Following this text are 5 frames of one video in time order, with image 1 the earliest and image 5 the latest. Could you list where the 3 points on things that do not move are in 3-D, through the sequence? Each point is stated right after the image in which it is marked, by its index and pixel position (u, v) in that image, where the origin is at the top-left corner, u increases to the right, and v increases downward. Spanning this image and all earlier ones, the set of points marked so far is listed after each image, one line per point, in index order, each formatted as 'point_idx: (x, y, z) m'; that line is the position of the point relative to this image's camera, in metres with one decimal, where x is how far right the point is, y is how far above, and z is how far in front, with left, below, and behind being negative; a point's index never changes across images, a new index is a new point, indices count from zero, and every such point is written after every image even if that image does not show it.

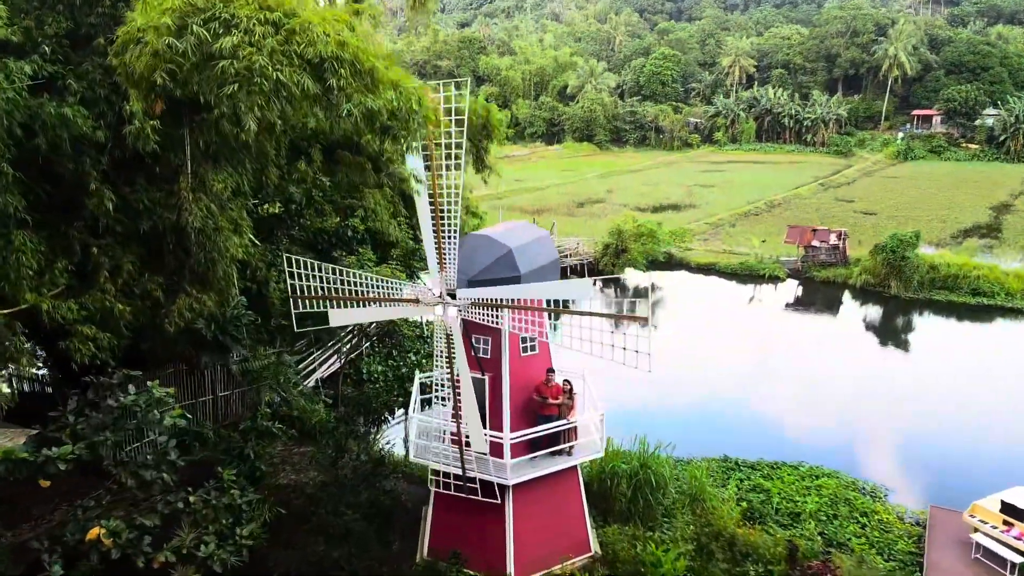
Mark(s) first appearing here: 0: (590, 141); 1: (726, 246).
0: (+1.8, +3.4, +15.6) m
1: (+5.0, +0.9, +14.8) m
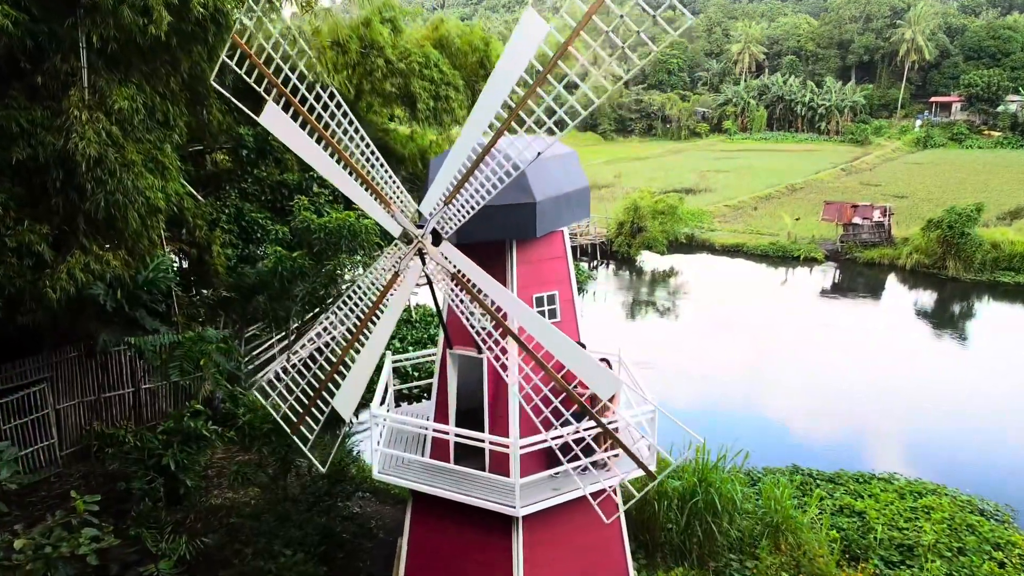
0: (+1.9, +3.7, +14.1) m
1: (+5.0, +1.3, +13.3) m
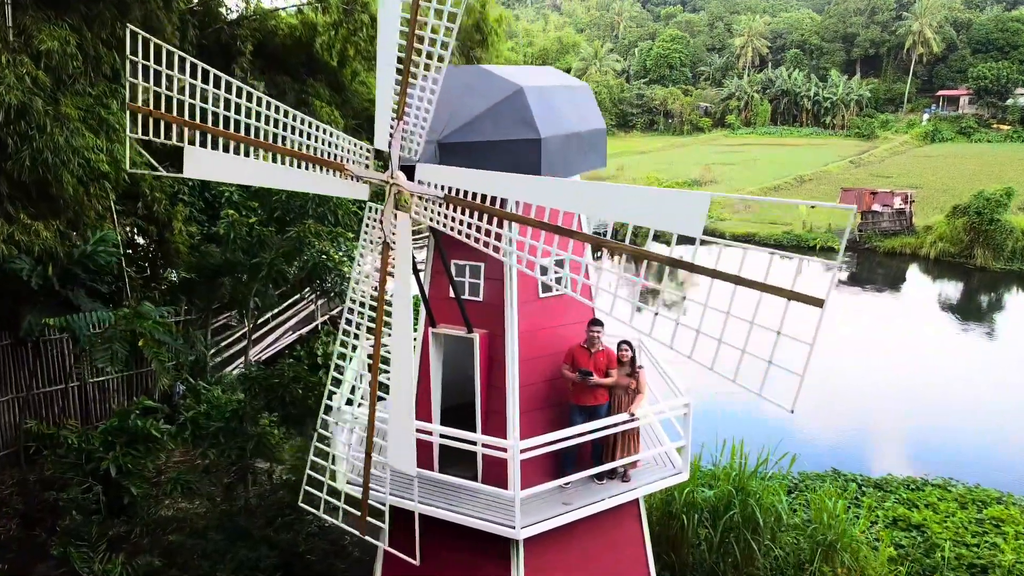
0: (+1.9, +3.8, +13.4) m
1: (+5.0, +1.4, +12.6) m
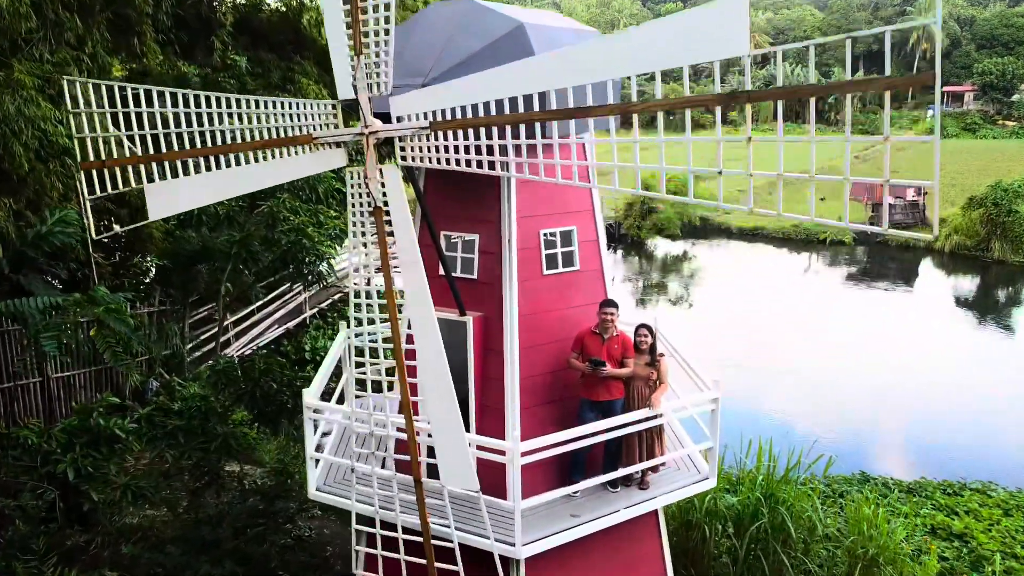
0: (+1.9, +3.9, +13.1) m
1: (+5.0, +1.5, +12.3) m
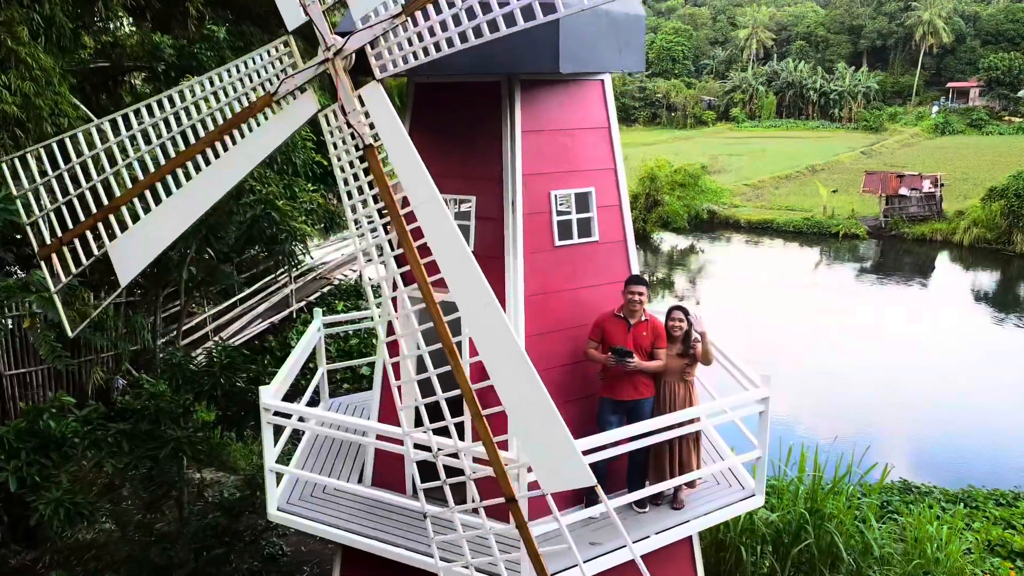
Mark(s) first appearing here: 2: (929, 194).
0: (+1.9, +4.0, +12.7) m
1: (+5.0, +1.6, +11.9) m
2: (+6.9, +1.5, +10.6) m
